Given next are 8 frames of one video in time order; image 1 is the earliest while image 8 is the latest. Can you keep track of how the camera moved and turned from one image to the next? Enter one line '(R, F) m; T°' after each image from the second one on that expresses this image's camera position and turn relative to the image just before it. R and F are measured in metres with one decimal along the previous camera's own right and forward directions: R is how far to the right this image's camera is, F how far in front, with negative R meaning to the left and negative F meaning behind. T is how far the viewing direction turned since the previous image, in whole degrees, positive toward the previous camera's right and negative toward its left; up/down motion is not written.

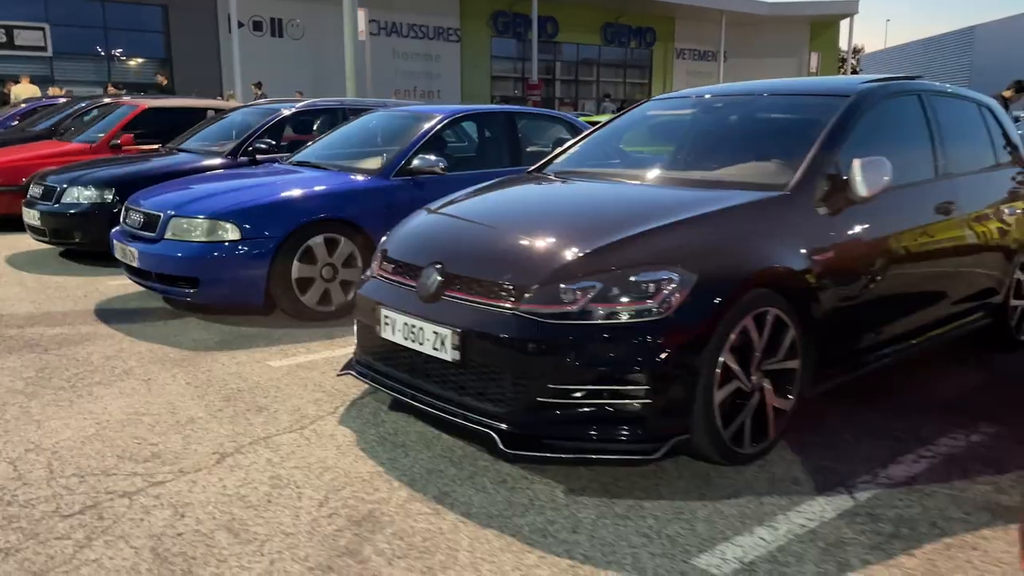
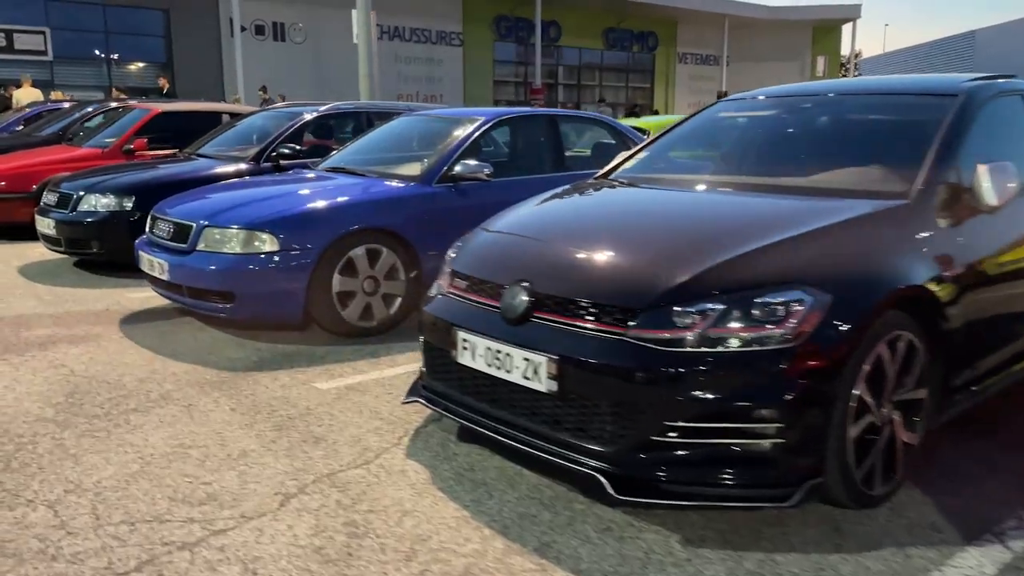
(-0.3, +0.3) m; 0°
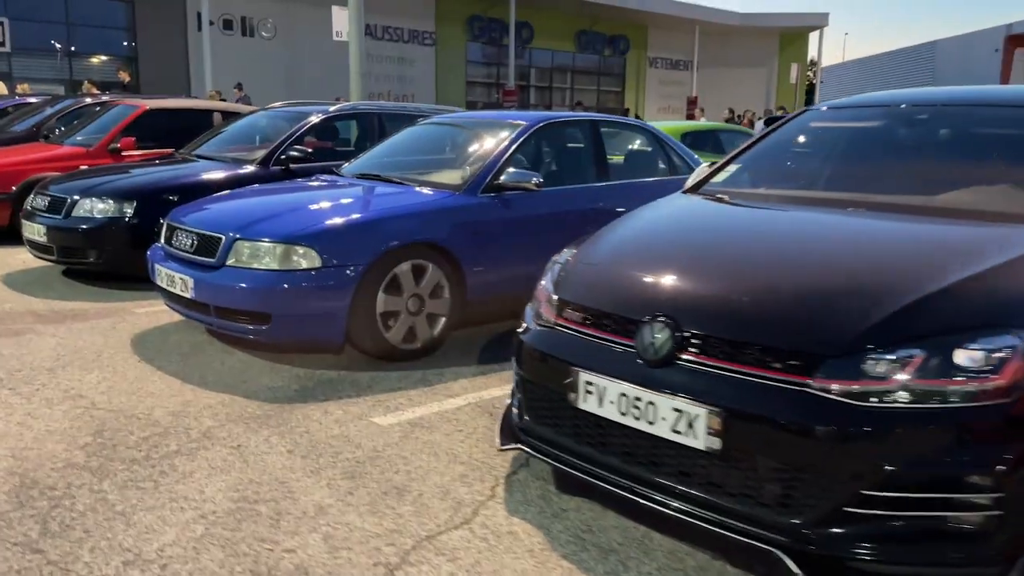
(-0.5, +0.4) m; +3°
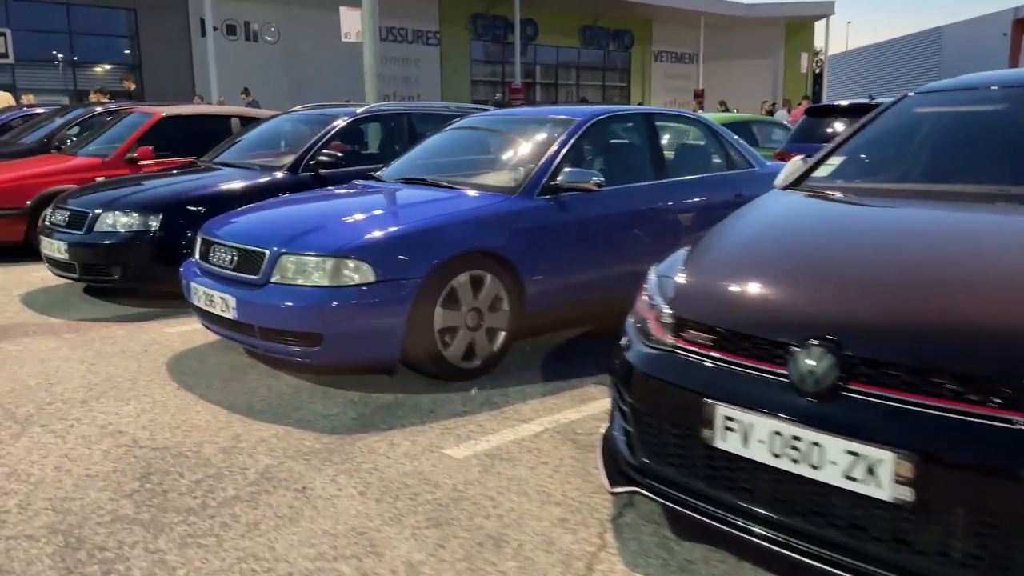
(-0.3, +0.4) m; 0°
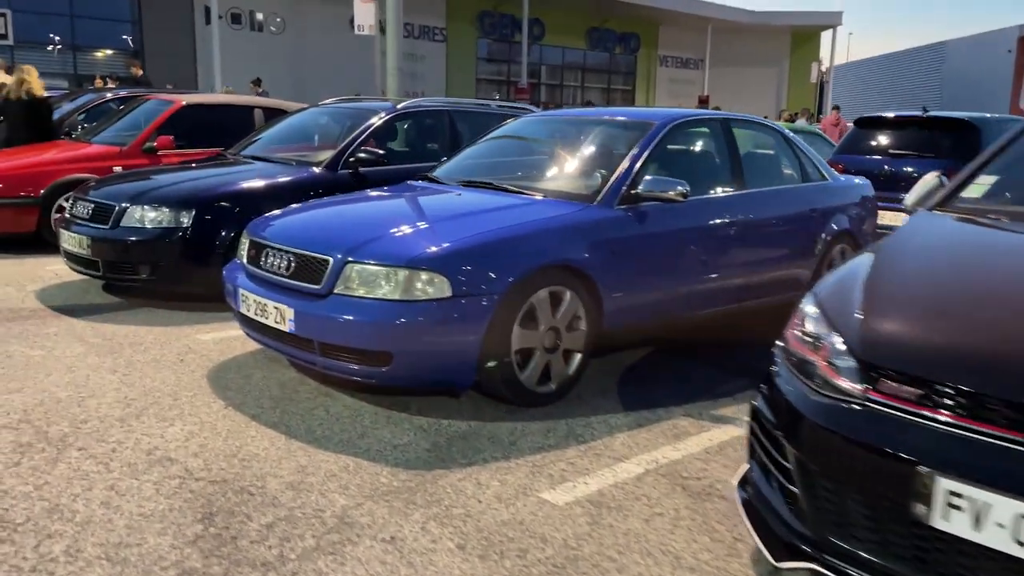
(-0.4, +0.4) m; +1°
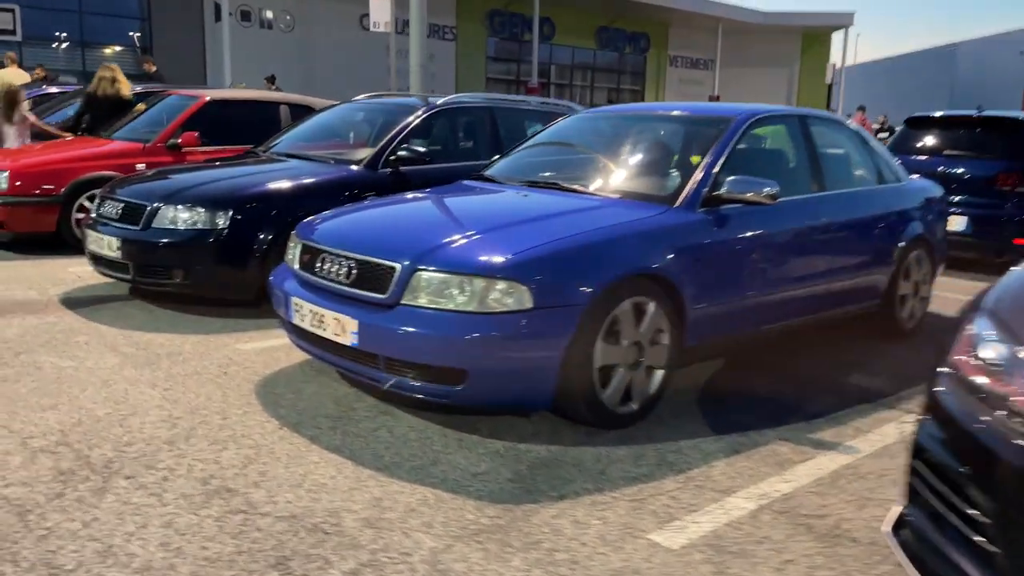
(-0.3, +0.3) m; 0°
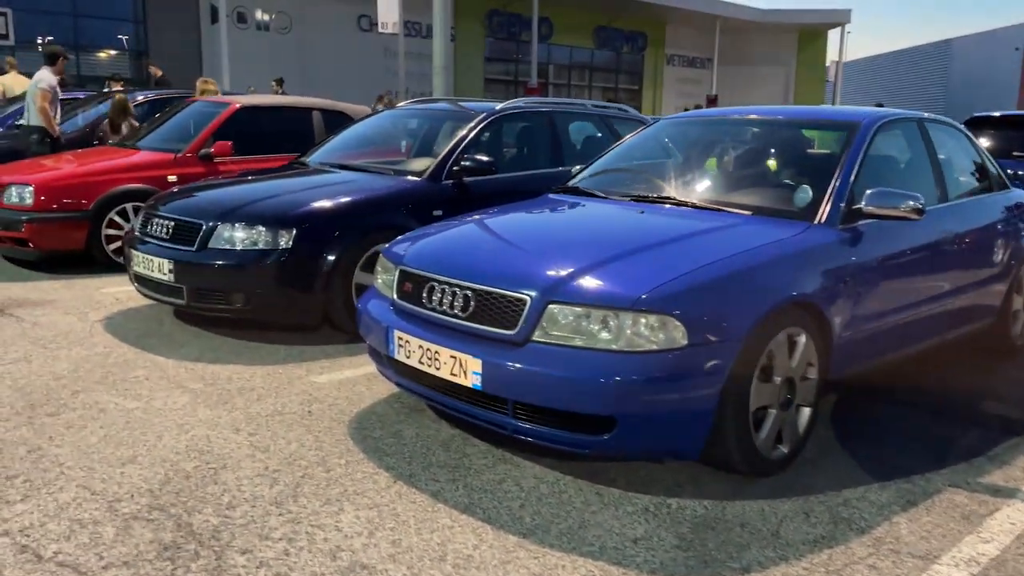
(-0.6, +0.4) m; +1°
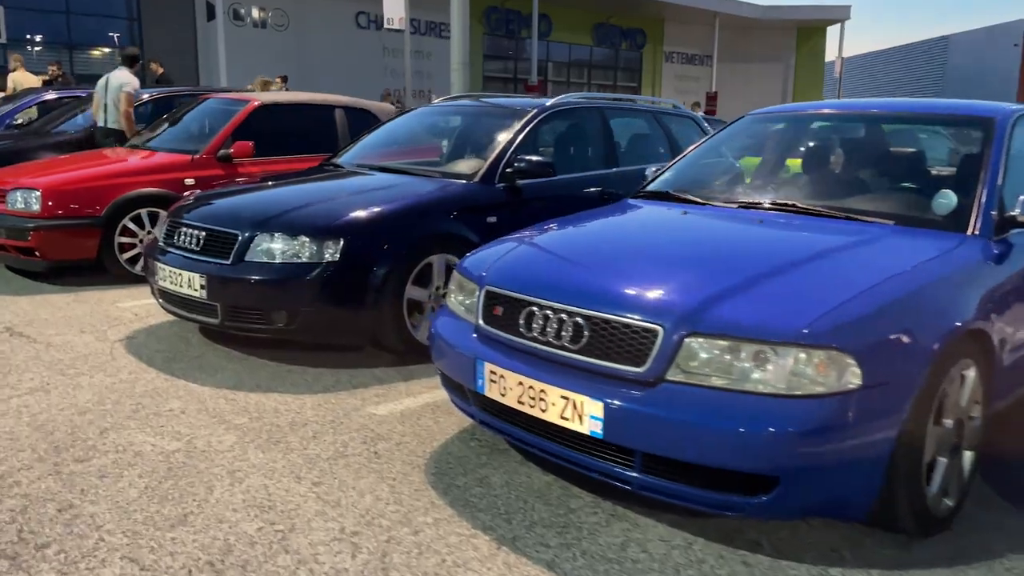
(-0.4, +0.5) m; 0°
